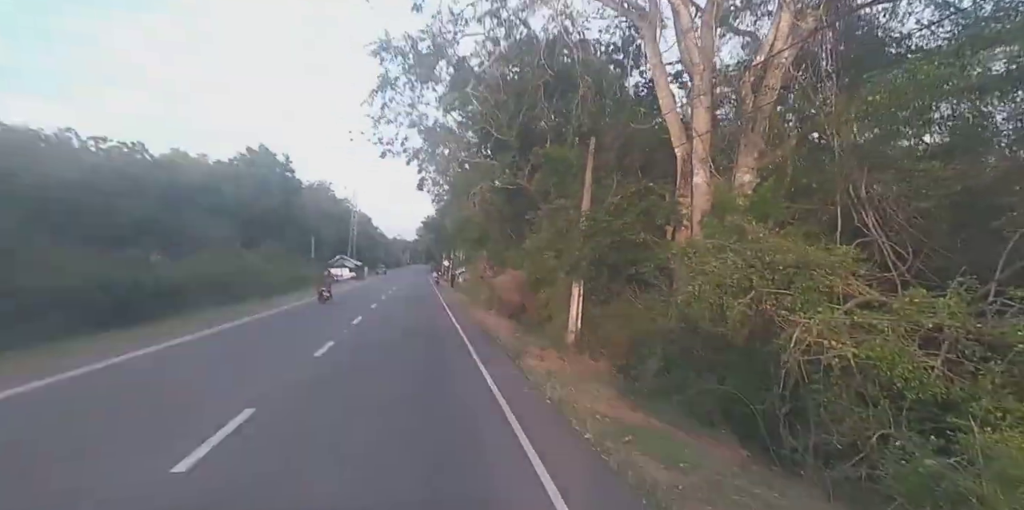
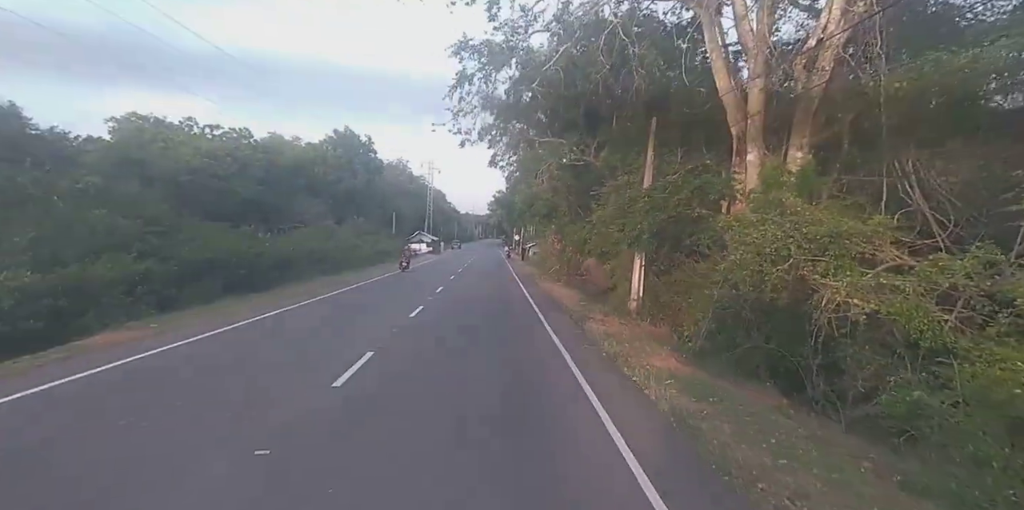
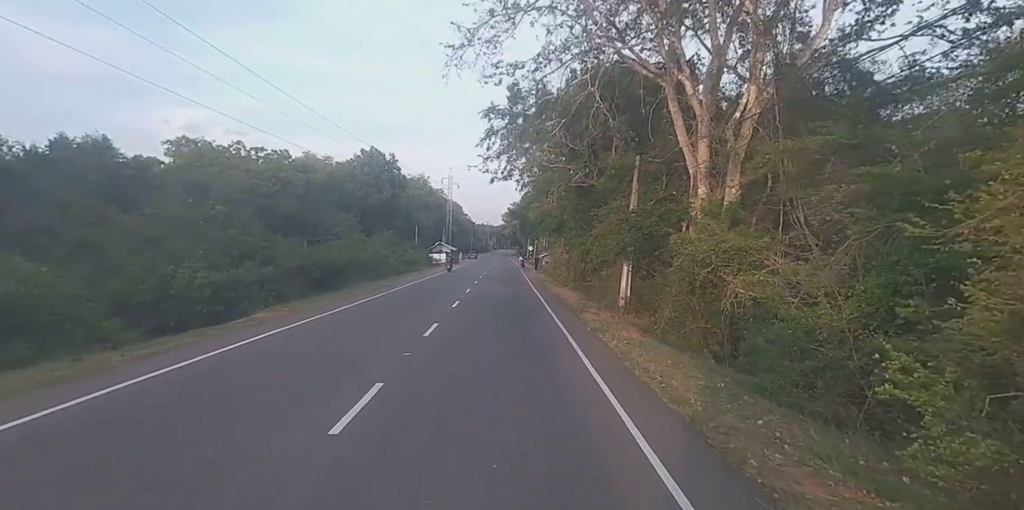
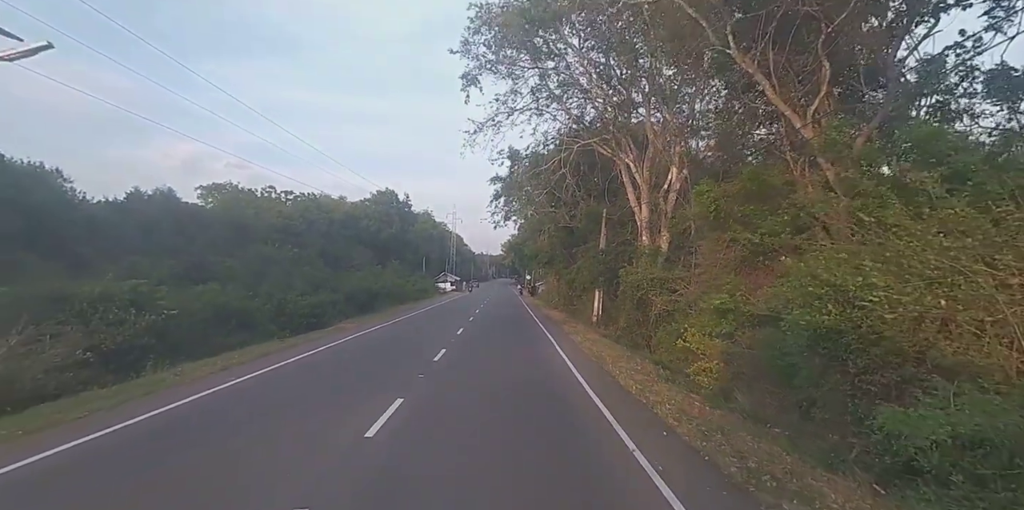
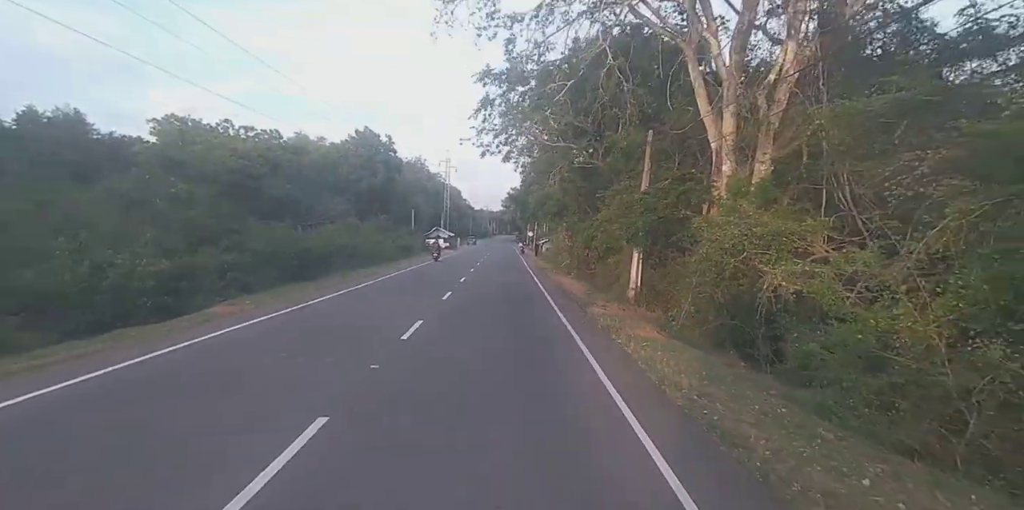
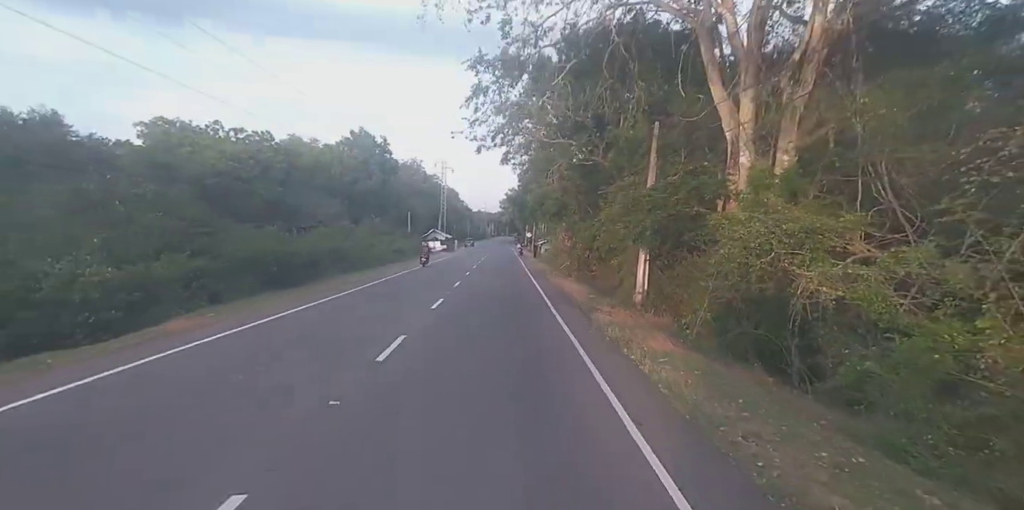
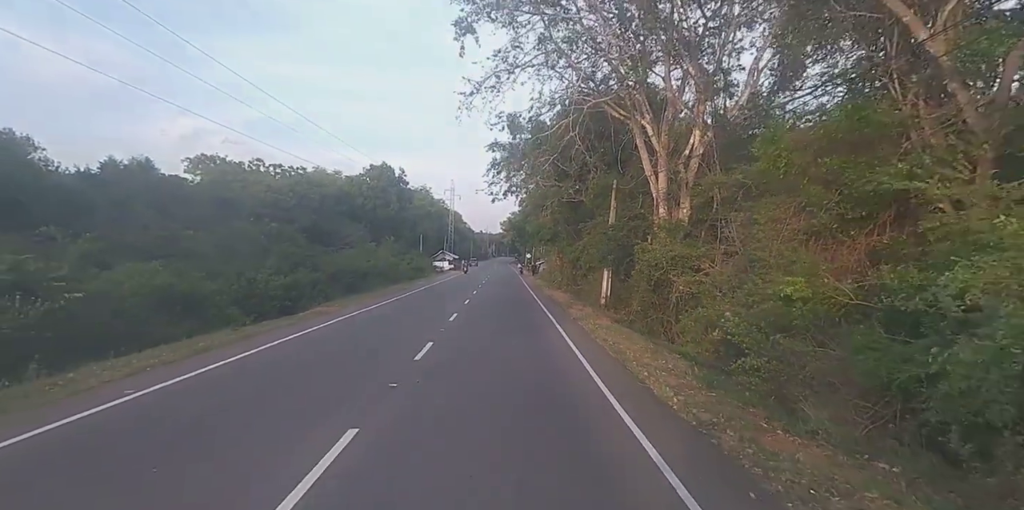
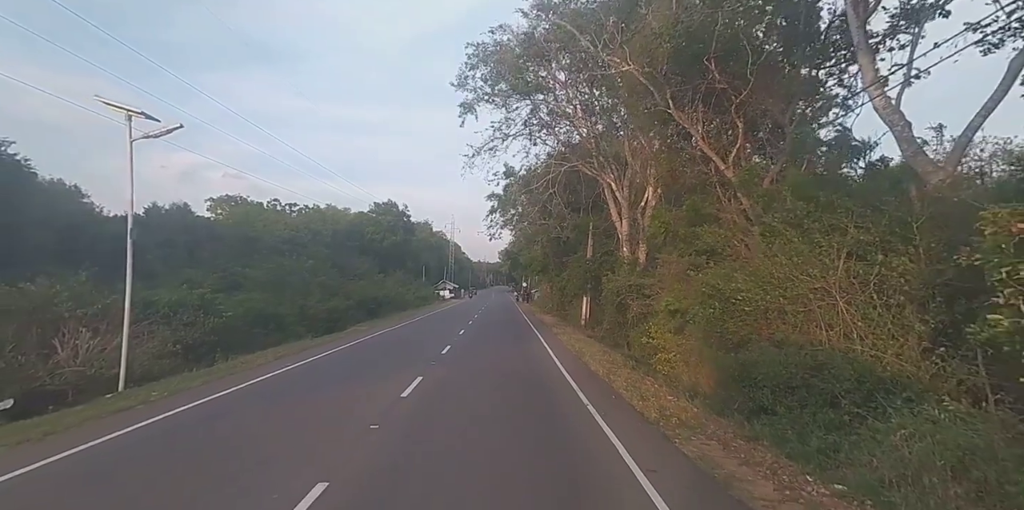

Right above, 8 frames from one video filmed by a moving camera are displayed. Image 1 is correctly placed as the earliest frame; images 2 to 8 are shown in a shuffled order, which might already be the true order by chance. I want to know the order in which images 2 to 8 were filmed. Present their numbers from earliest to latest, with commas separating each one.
2, 6, 5, 3, 7, 4, 8
